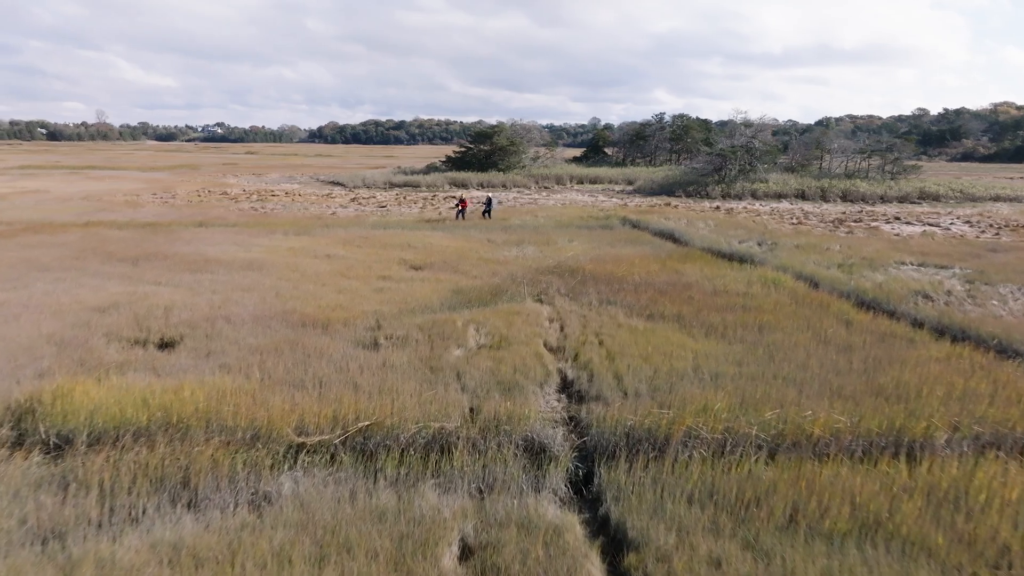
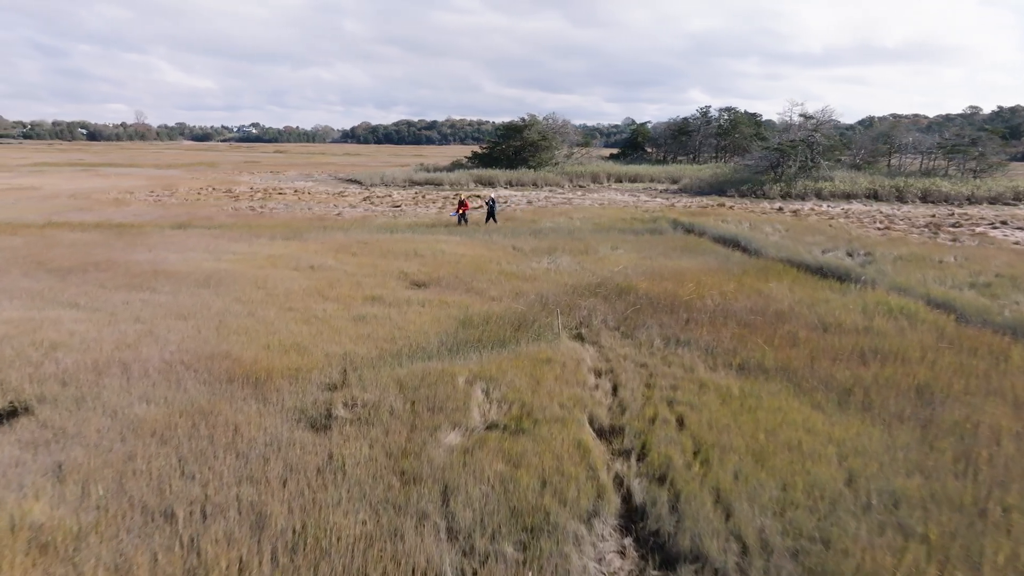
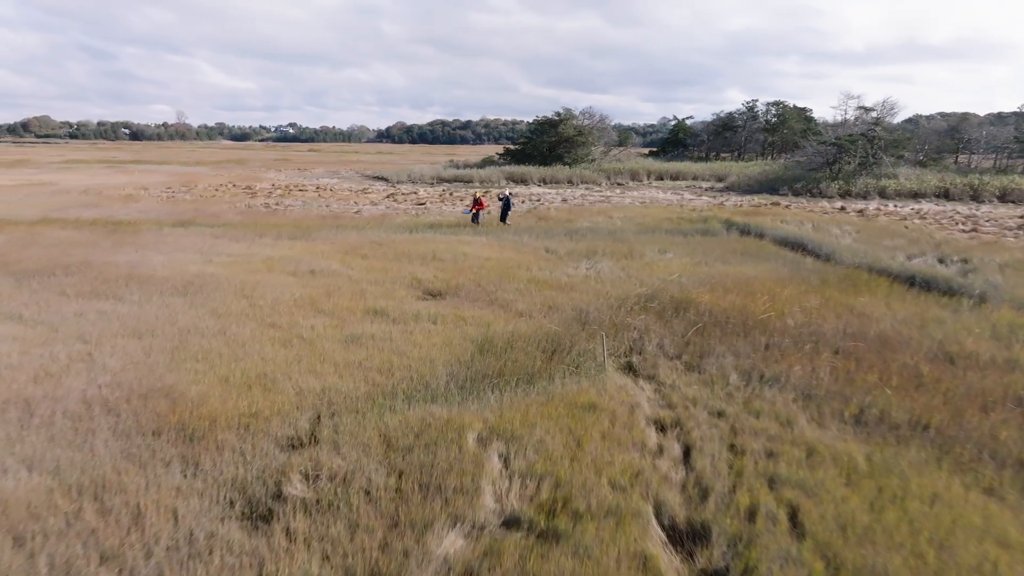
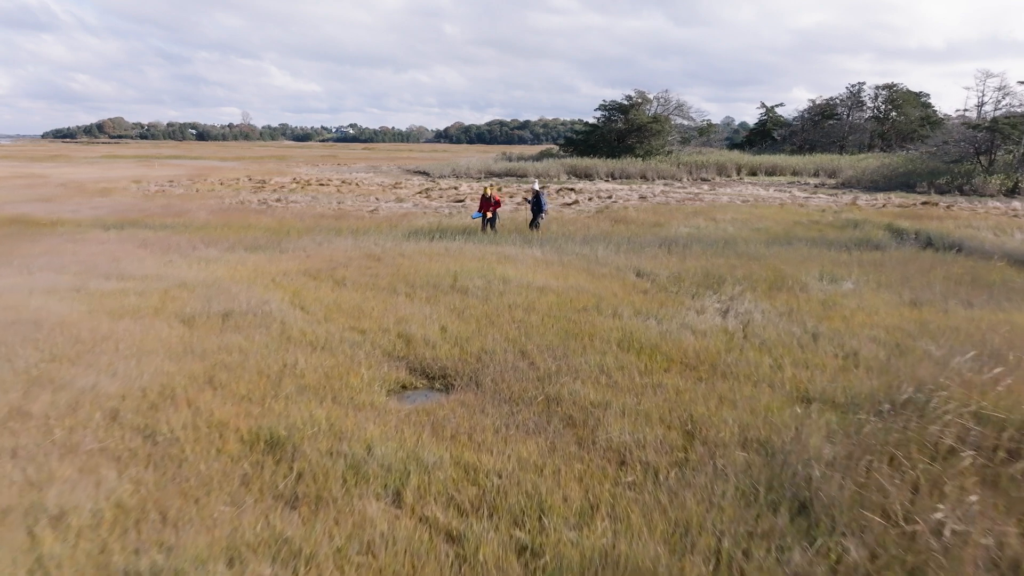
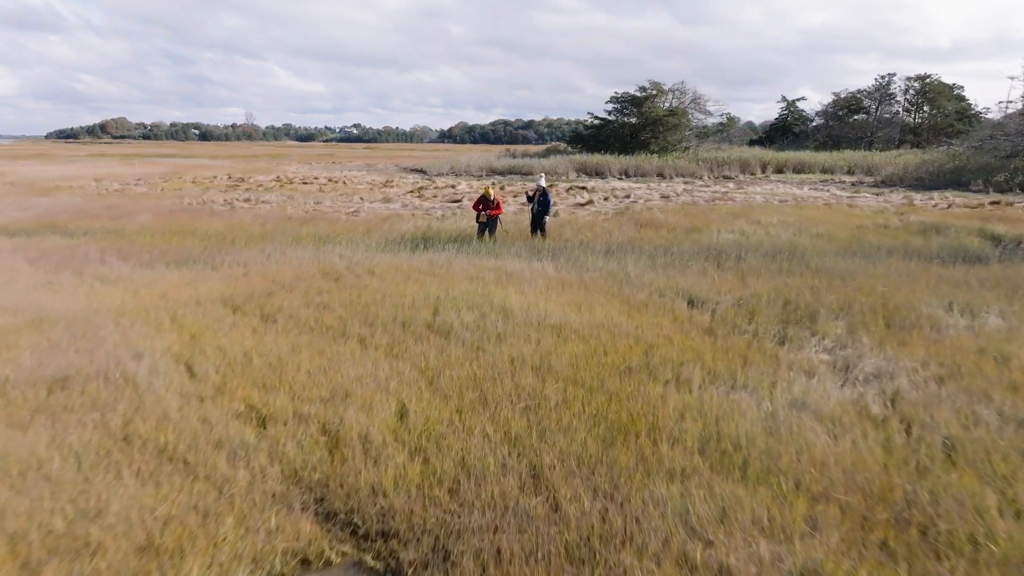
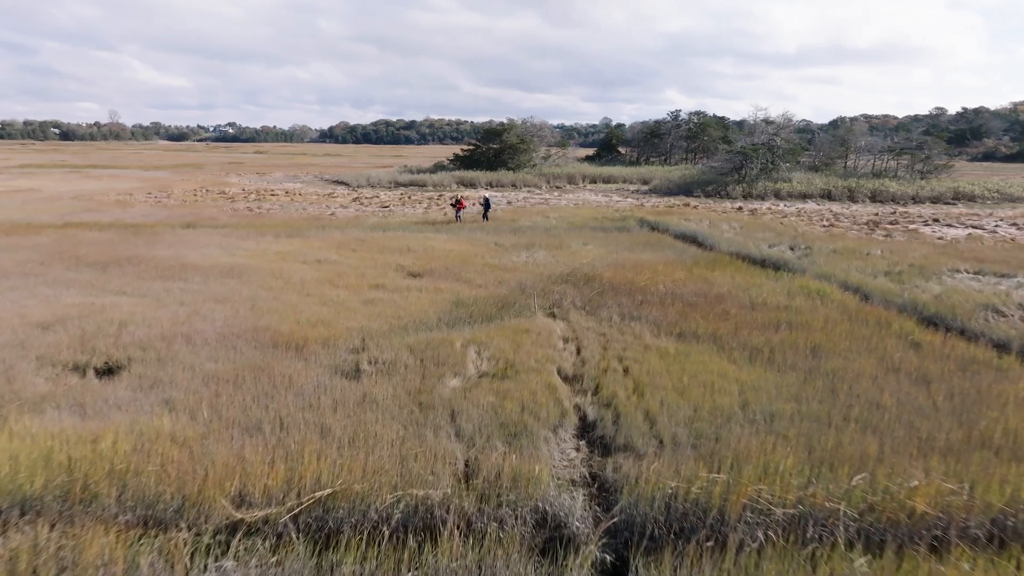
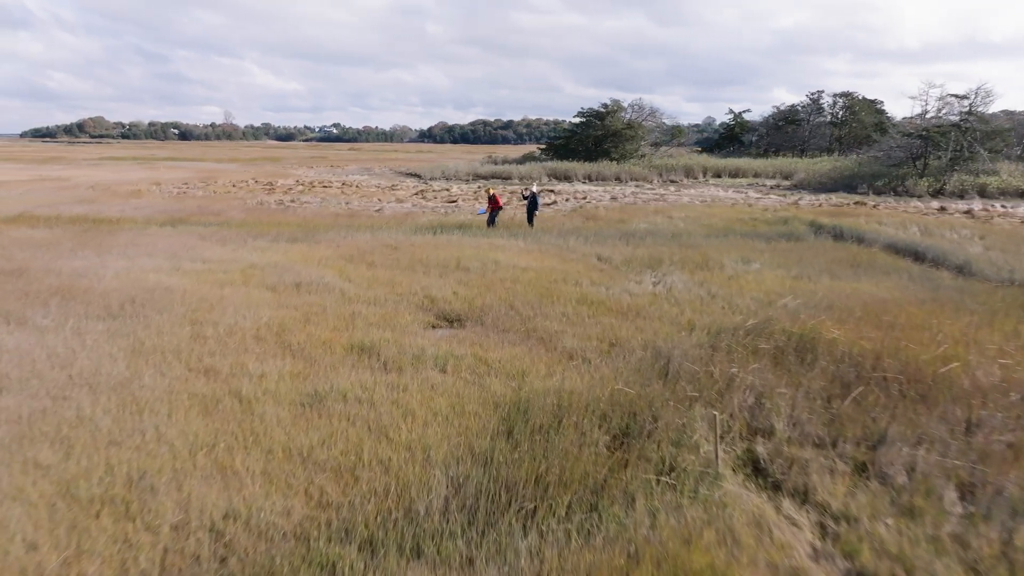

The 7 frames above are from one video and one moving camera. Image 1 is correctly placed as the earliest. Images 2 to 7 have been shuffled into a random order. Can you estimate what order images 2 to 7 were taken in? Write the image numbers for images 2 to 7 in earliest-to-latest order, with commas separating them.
6, 2, 3, 7, 4, 5
